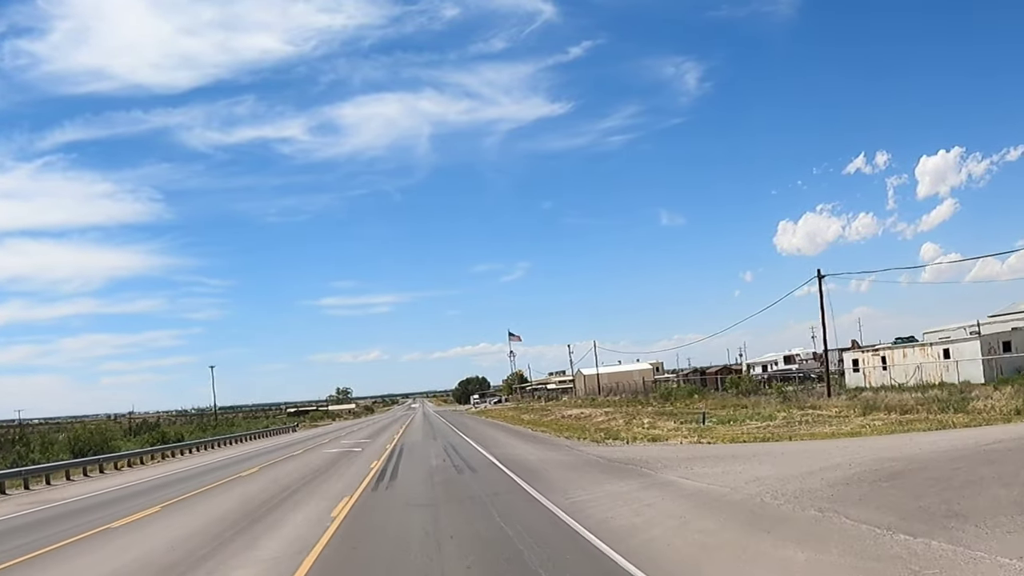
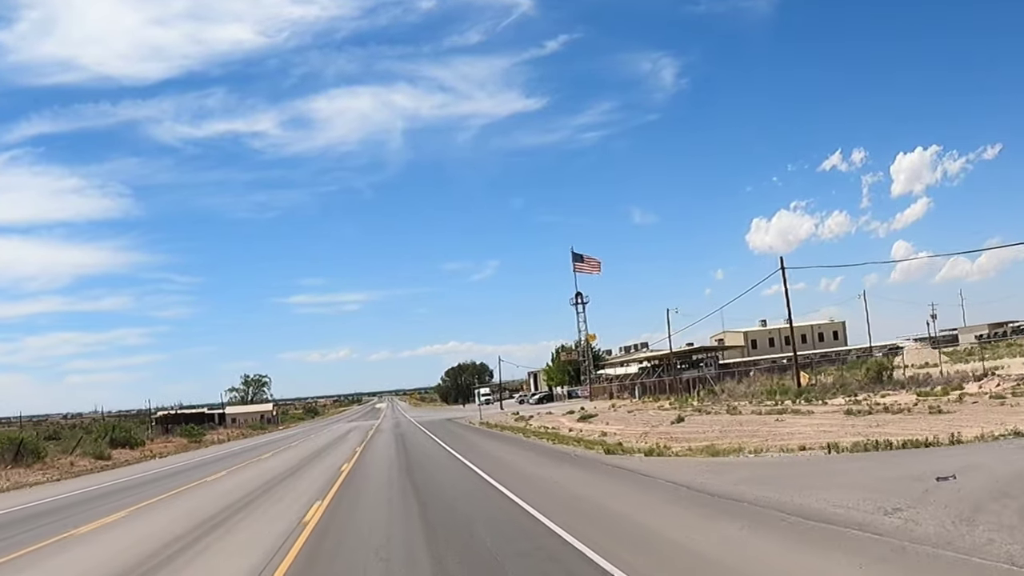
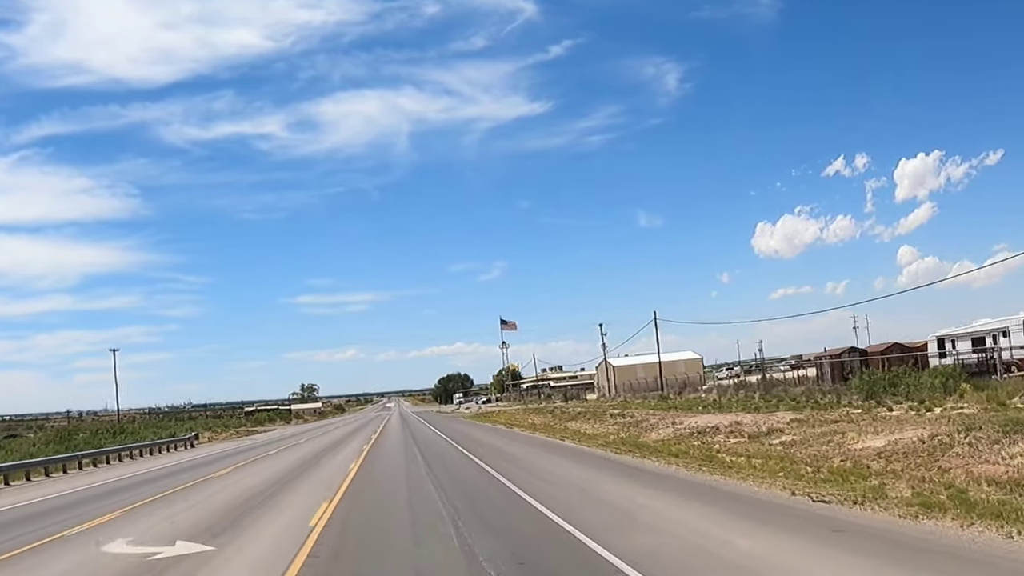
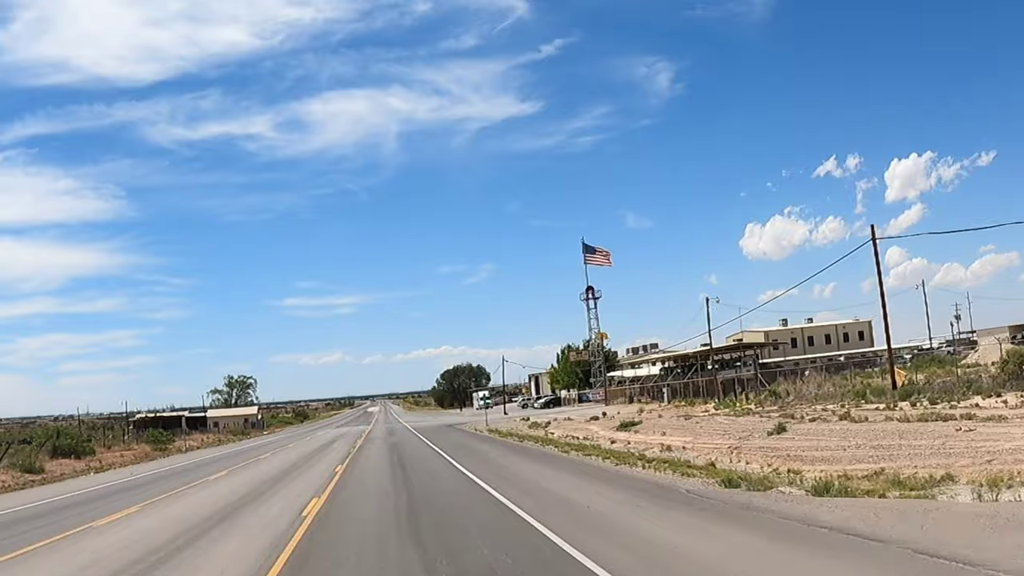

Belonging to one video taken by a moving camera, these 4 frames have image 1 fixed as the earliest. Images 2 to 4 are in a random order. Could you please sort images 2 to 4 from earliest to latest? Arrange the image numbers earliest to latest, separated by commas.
3, 2, 4
